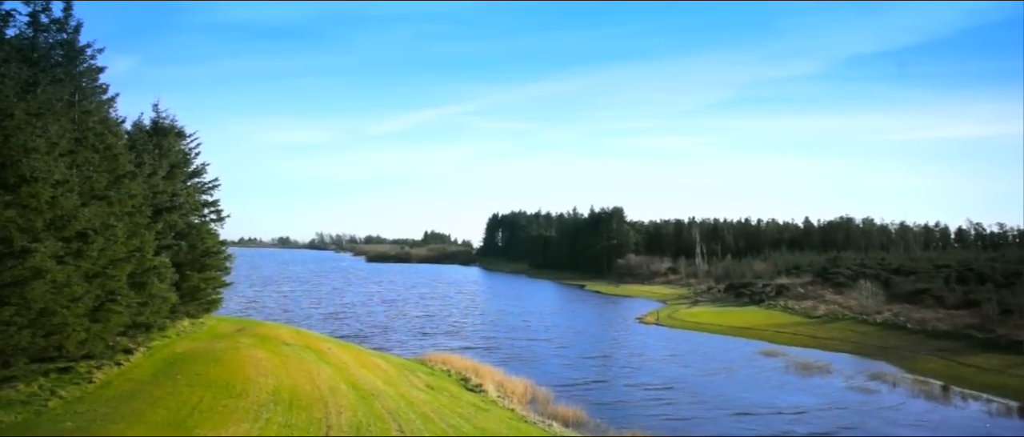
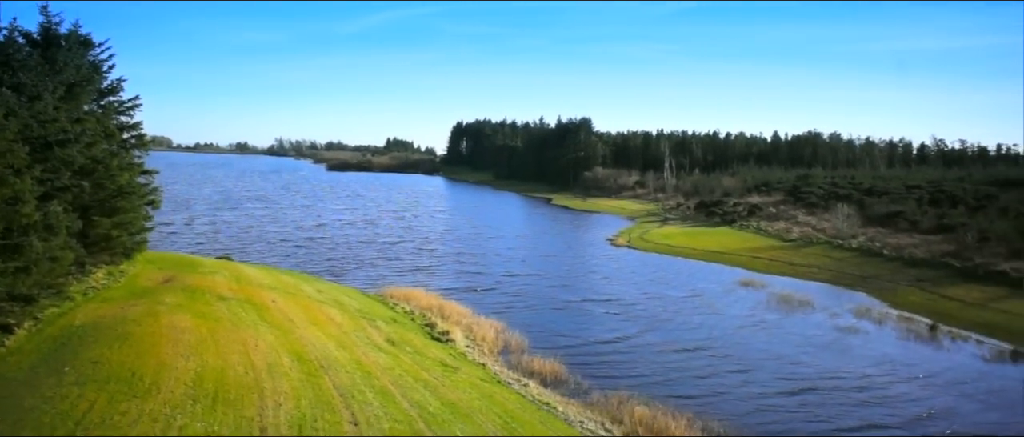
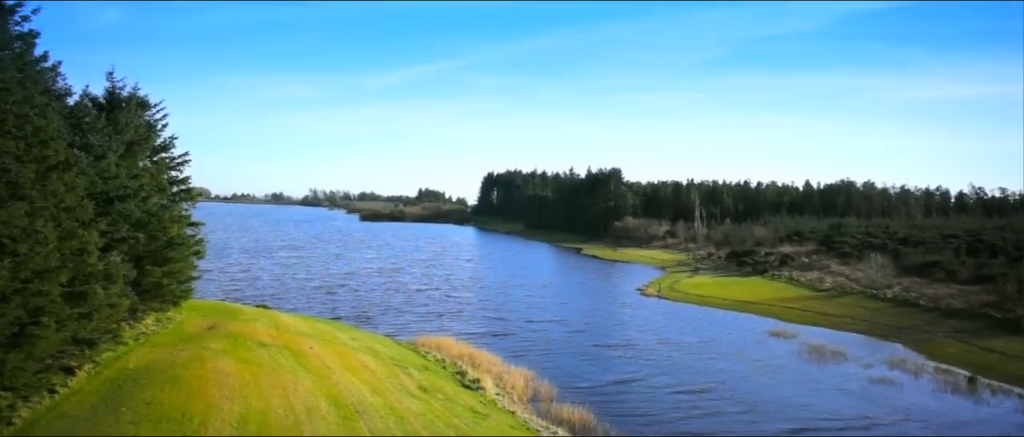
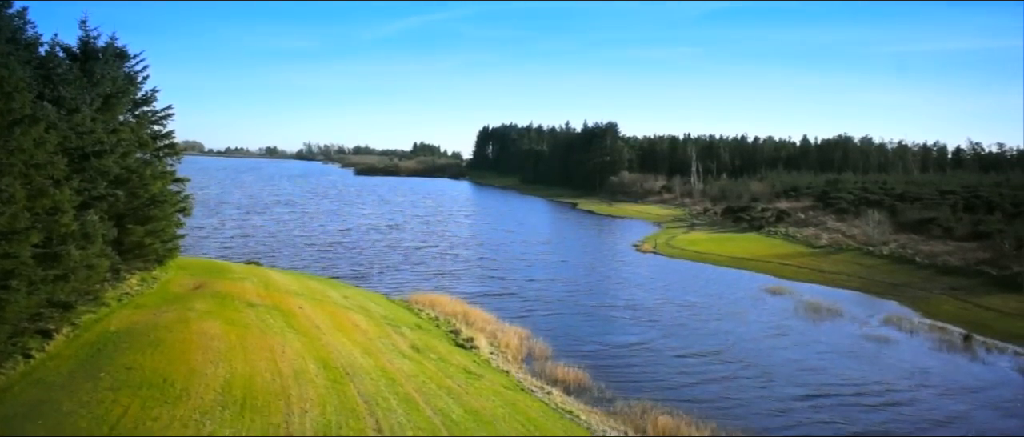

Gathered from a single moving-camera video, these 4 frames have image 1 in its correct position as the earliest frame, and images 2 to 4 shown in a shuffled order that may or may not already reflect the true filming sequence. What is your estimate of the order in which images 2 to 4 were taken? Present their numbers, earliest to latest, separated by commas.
3, 4, 2
